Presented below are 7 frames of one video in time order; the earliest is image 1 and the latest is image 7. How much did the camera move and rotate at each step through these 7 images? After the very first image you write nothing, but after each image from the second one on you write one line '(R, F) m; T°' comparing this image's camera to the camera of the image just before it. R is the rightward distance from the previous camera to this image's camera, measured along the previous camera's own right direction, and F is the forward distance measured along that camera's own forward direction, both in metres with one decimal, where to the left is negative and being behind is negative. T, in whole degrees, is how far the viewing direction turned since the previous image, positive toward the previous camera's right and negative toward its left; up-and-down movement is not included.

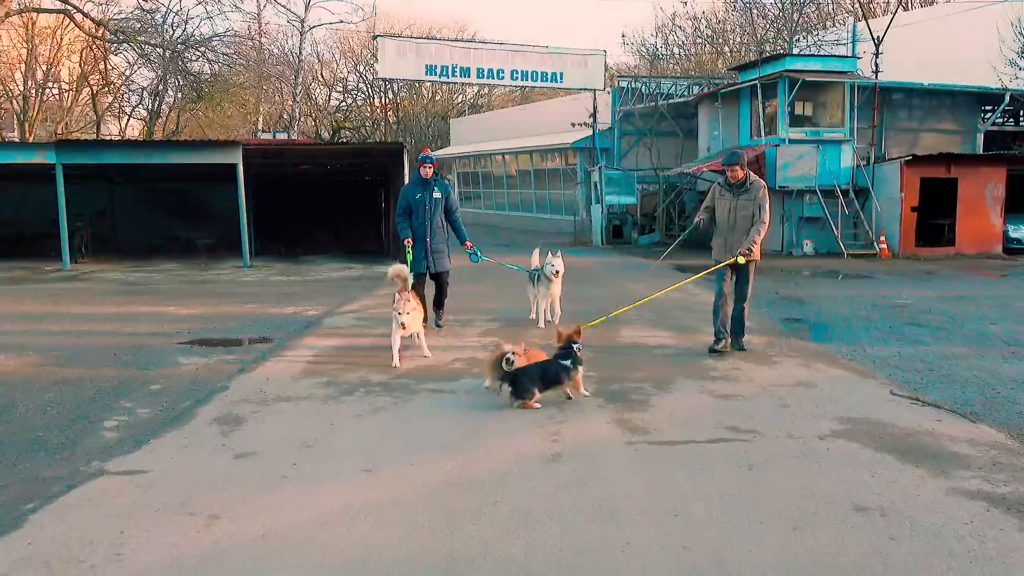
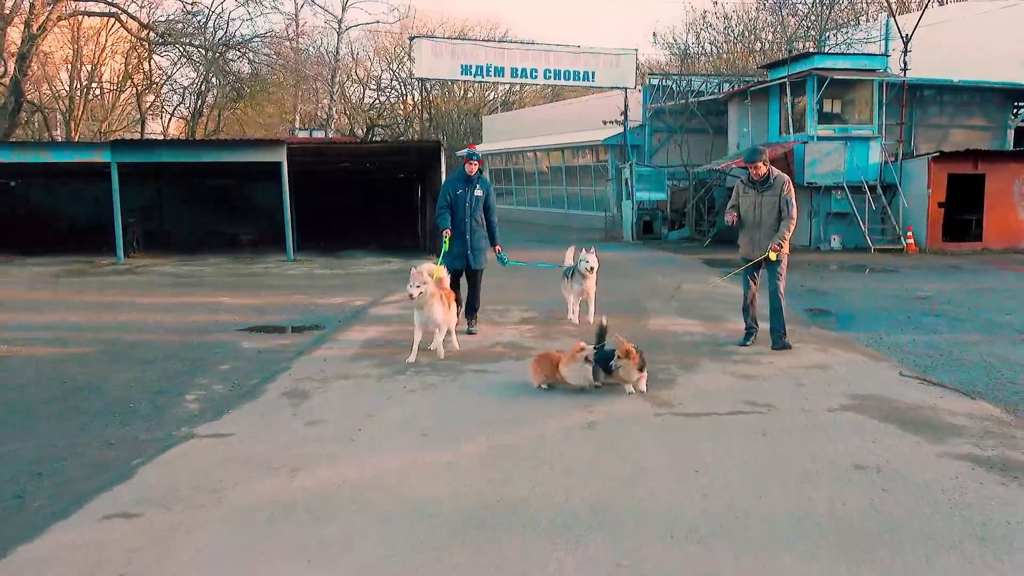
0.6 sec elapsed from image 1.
(-0.1, -0.6) m; -2°
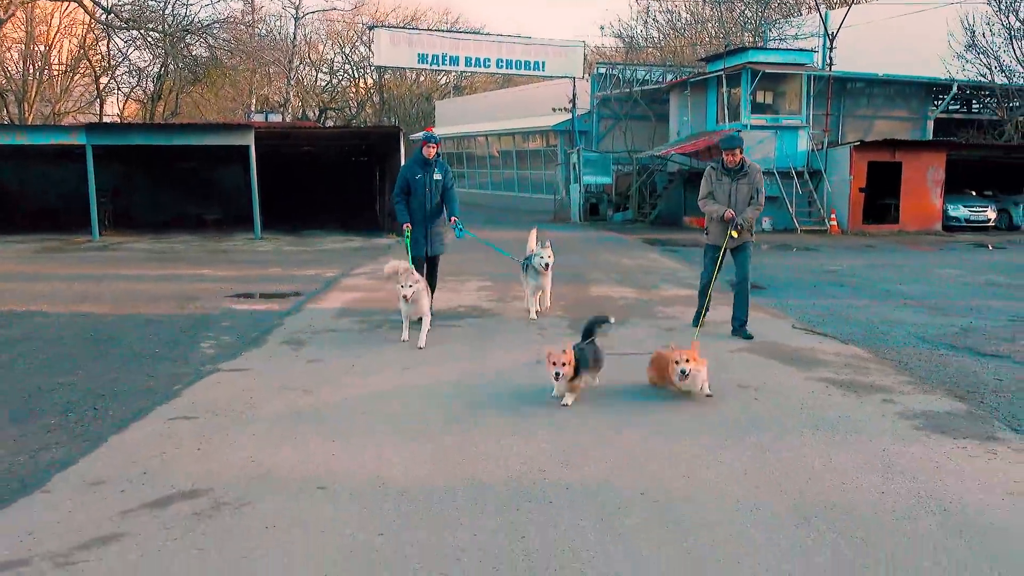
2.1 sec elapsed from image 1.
(-0.1, -1.3) m; +3°
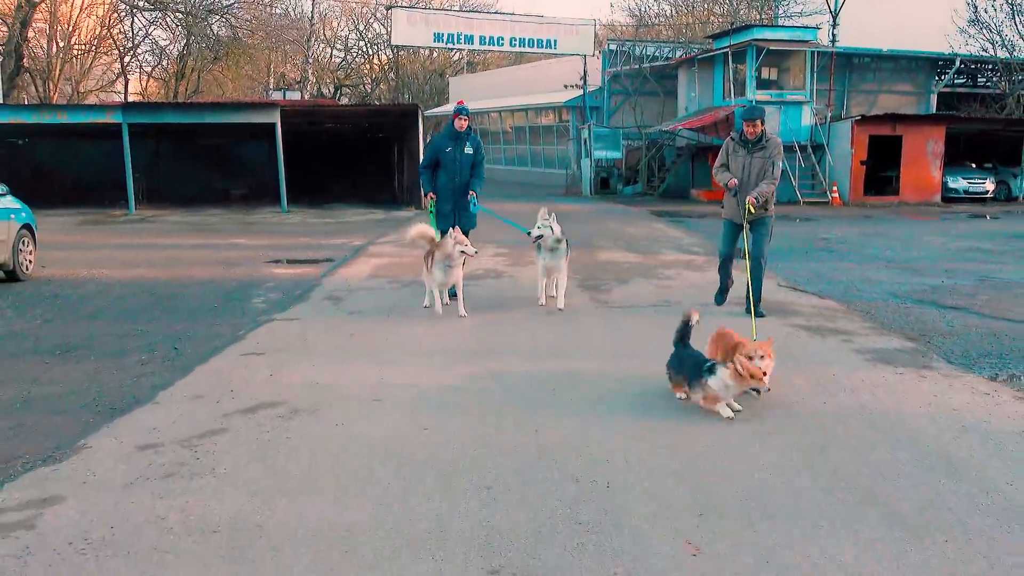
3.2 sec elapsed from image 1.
(0.0, -1.0) m; -1°
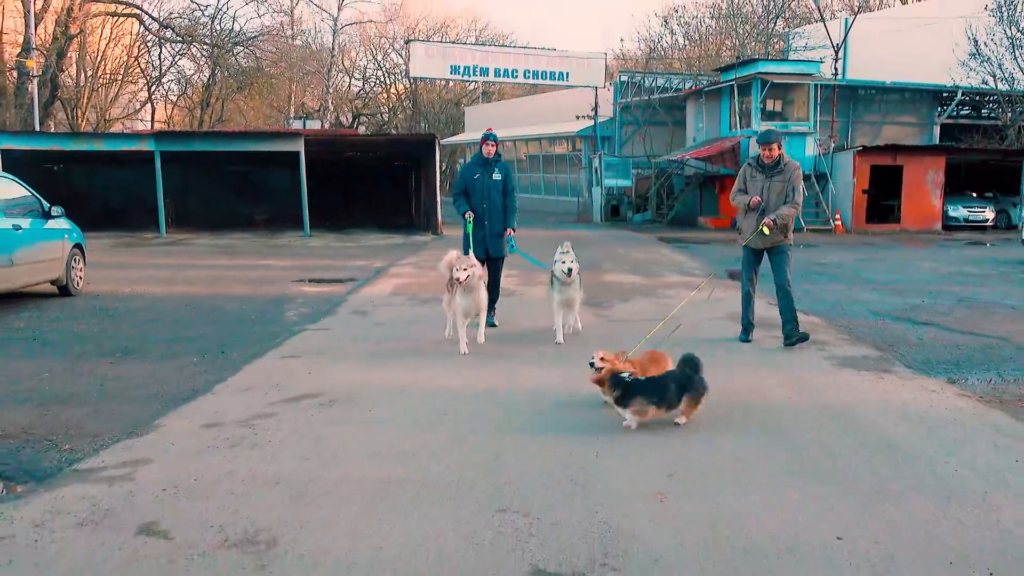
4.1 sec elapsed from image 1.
(0.0, -0.8) m; -1°
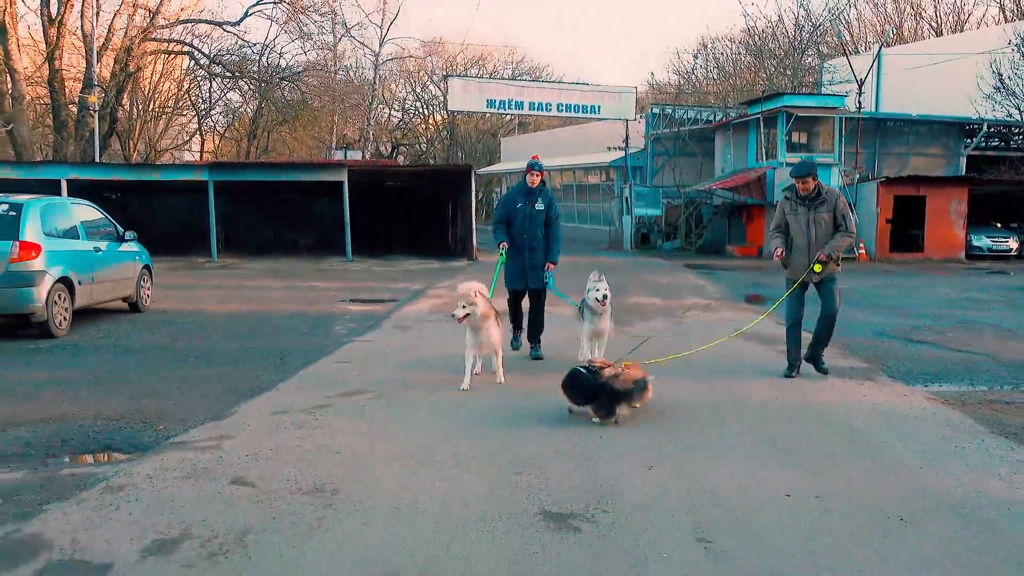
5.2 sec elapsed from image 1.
(+0.1, -0.9) m; -2°
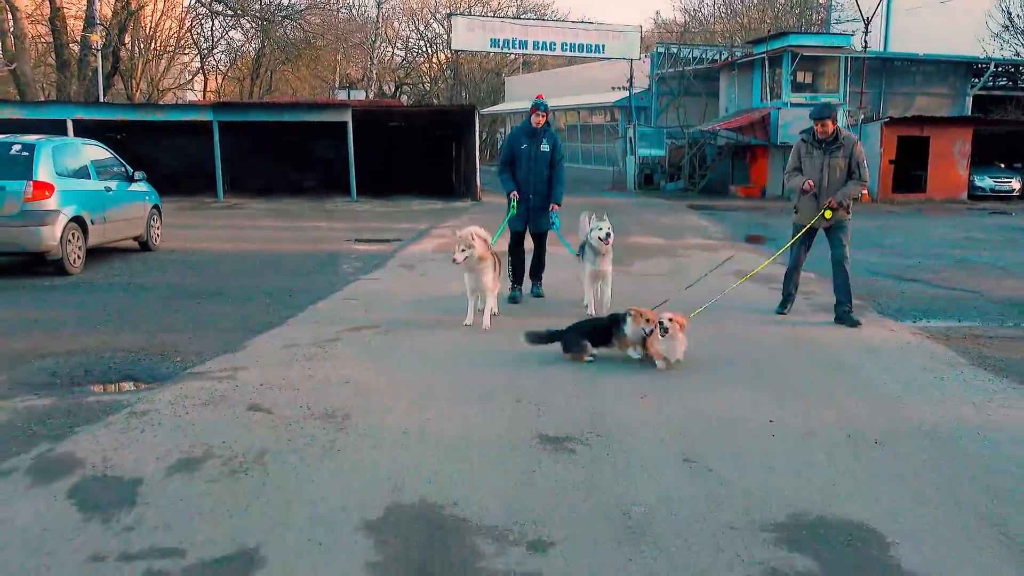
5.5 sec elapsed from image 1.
(0.0, -0.2) m; 0°
